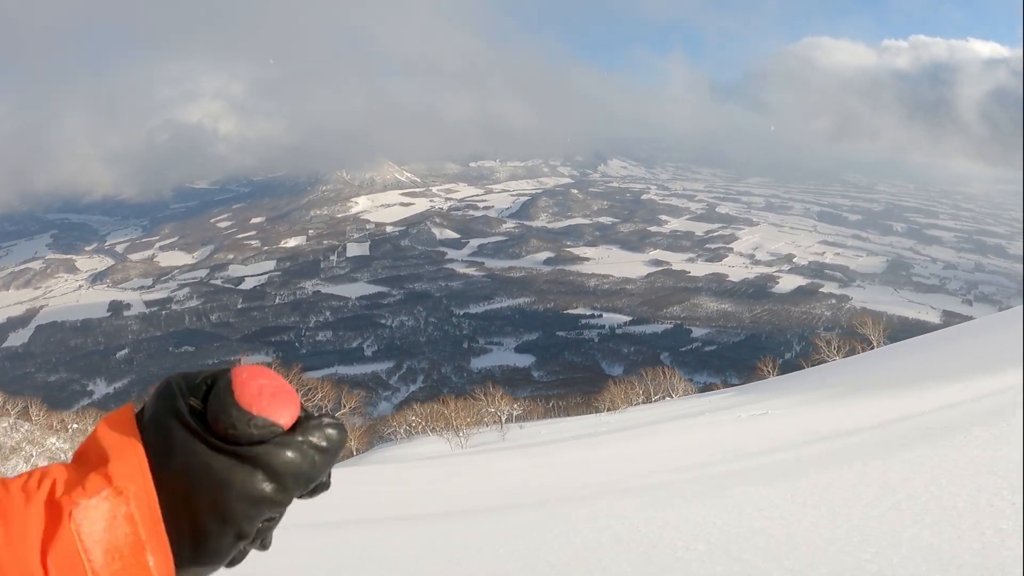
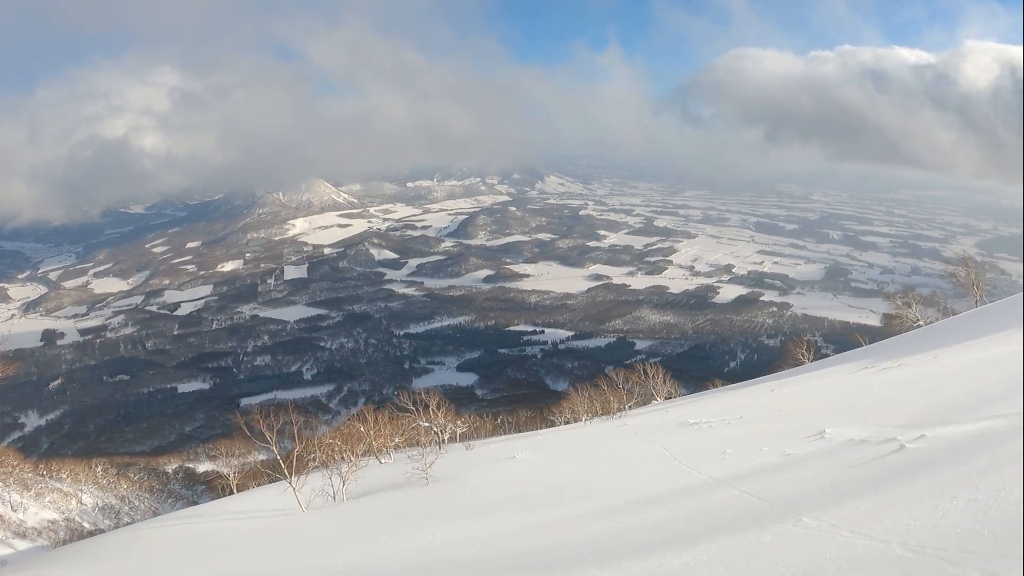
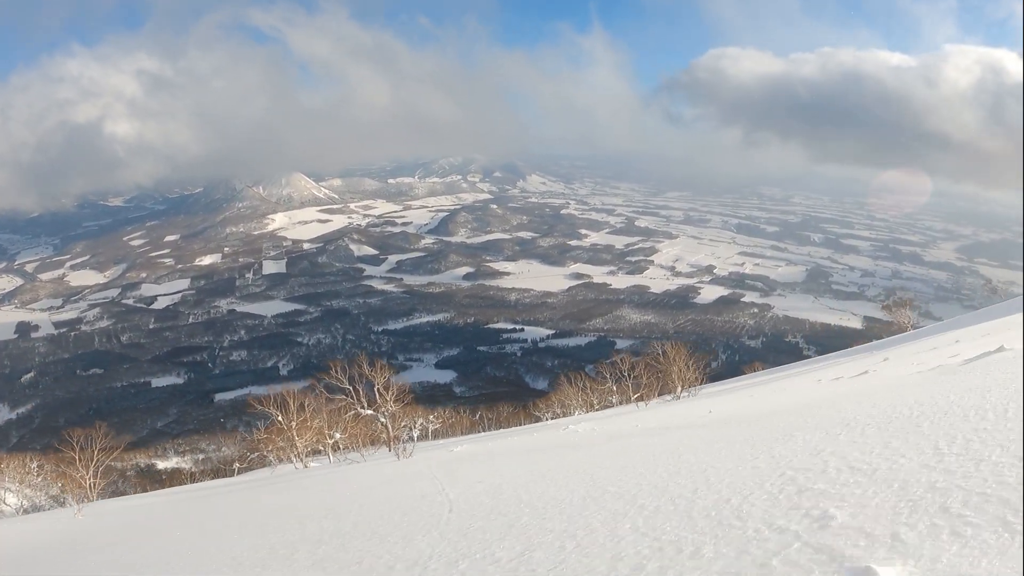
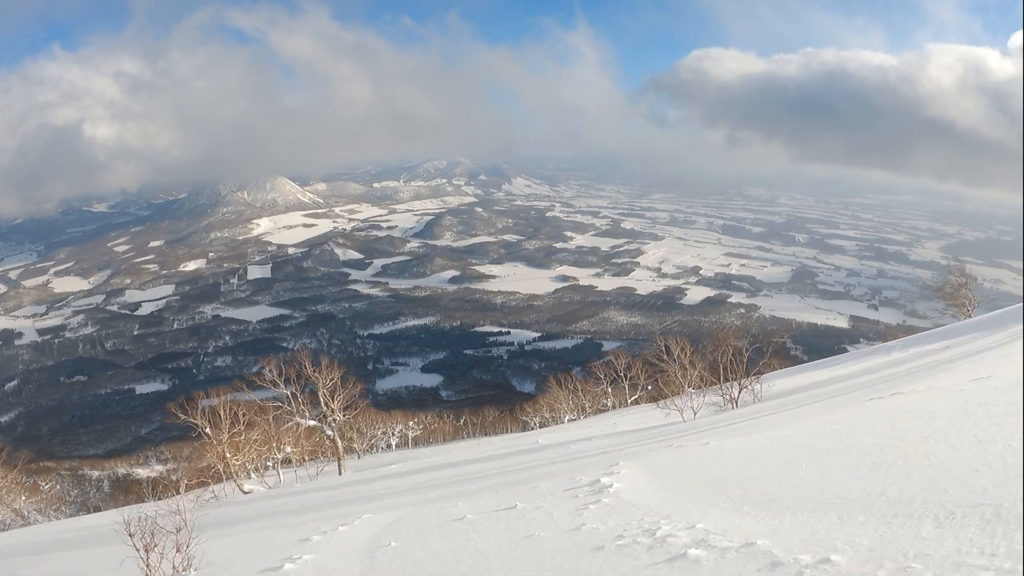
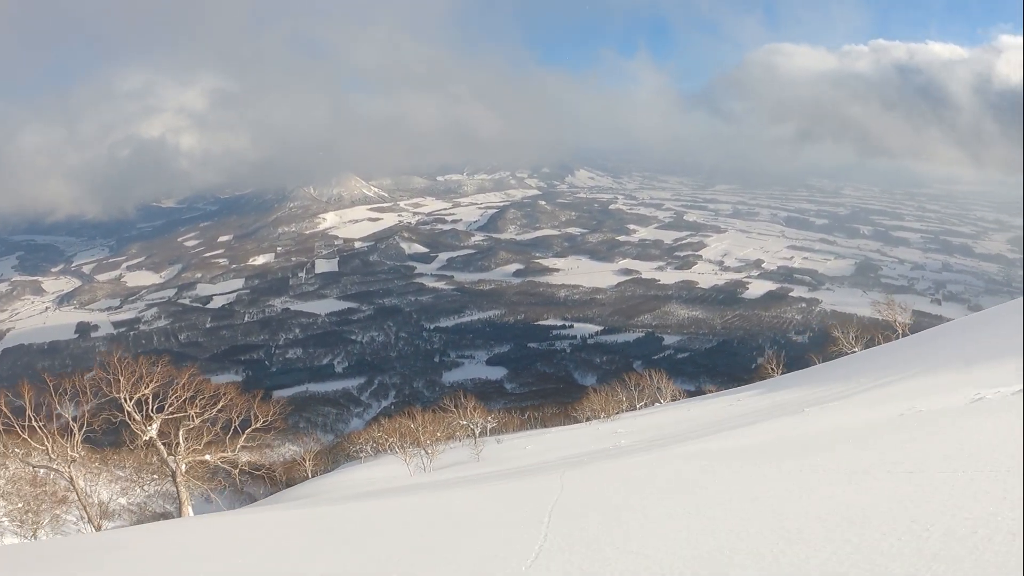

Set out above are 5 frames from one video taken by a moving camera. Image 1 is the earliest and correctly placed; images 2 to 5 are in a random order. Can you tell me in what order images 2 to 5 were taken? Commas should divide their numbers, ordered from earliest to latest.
5, 2, 3, 4
